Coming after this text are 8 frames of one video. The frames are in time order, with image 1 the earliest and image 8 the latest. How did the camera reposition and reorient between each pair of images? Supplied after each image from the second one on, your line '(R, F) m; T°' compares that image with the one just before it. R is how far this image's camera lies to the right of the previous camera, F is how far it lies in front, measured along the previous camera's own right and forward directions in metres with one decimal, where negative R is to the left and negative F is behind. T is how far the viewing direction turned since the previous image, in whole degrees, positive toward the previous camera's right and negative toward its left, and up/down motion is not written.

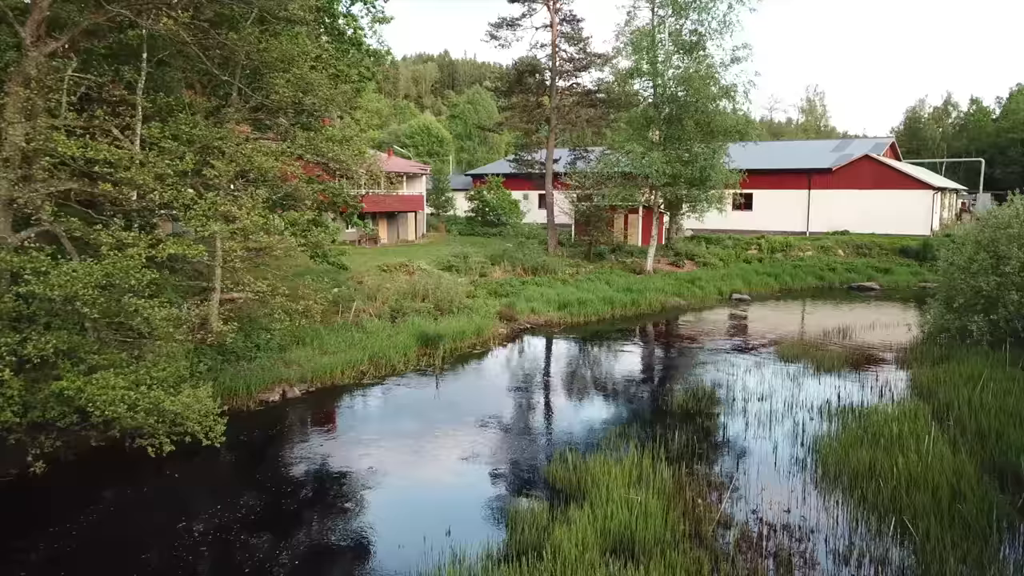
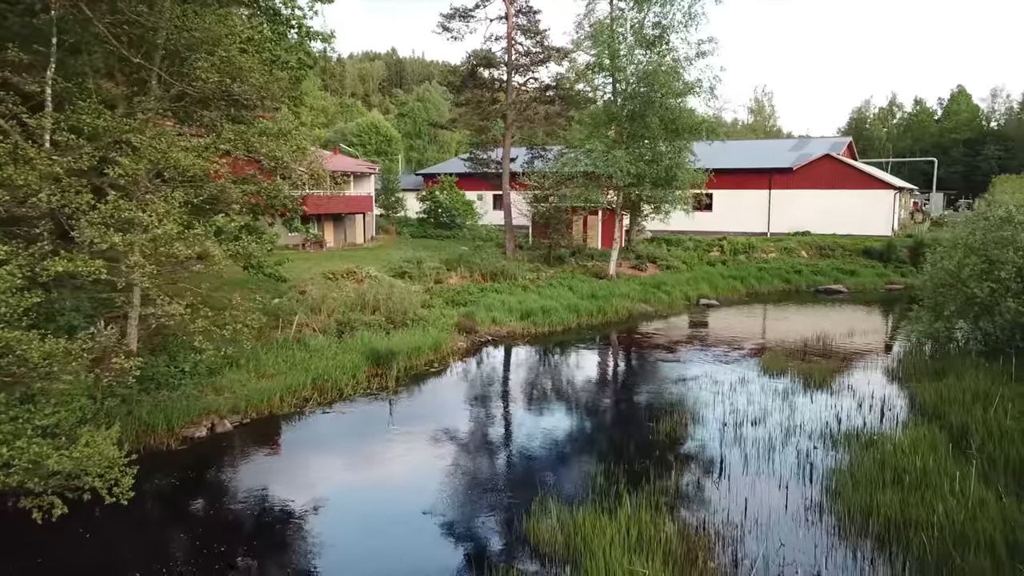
(-0.2, +1.5) m; +4°
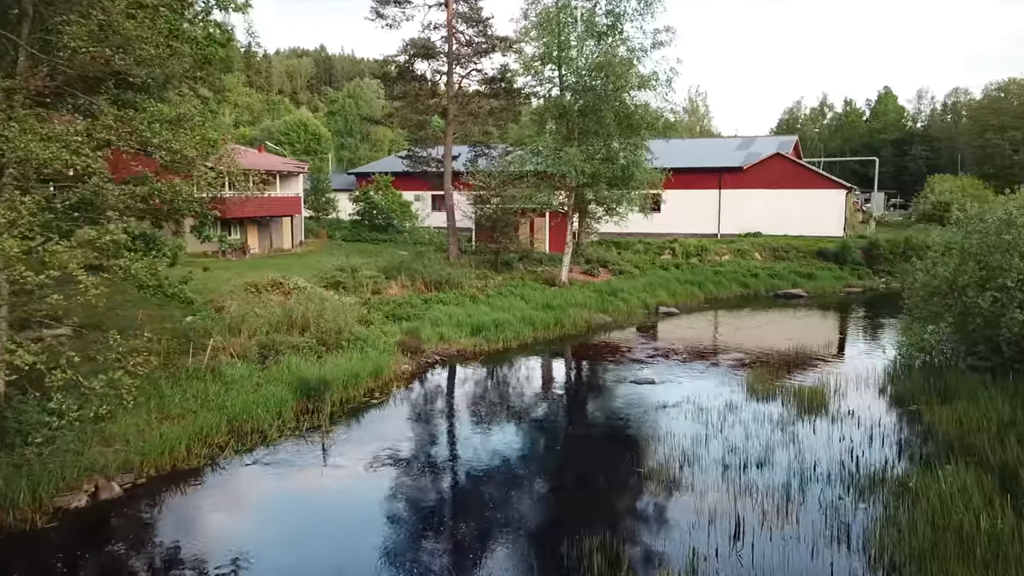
(-0.3, +1.9) m; +5°
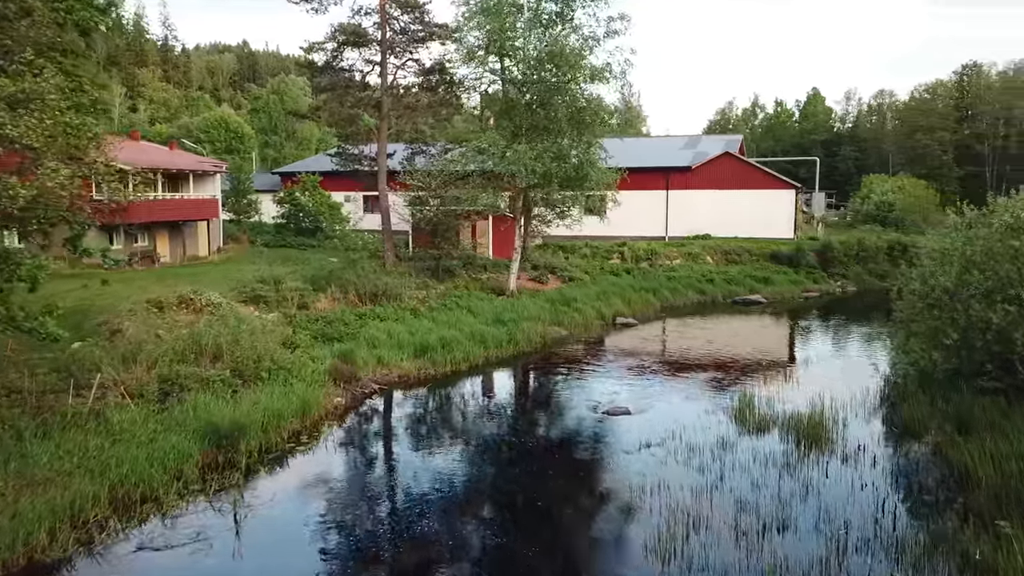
(-0.3, +1.9) m; +5°
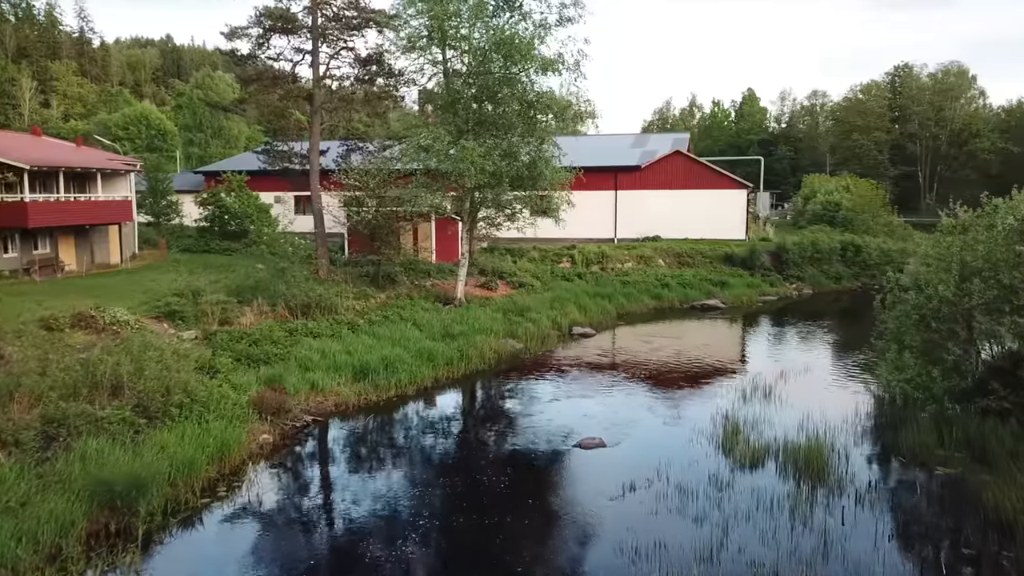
(-0.2, +1.6) m; +5°
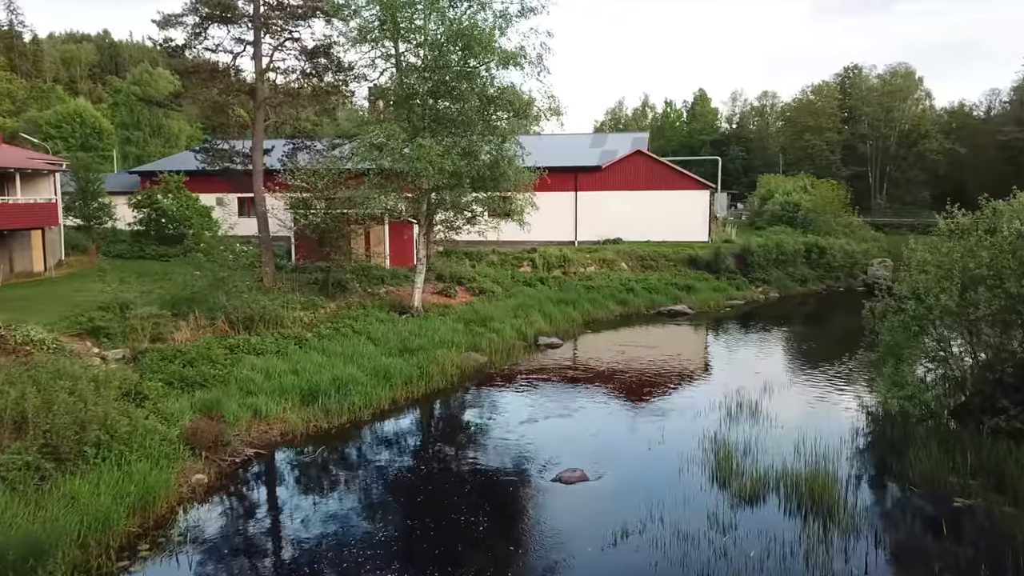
(-0.2, +1.2) m; +4°
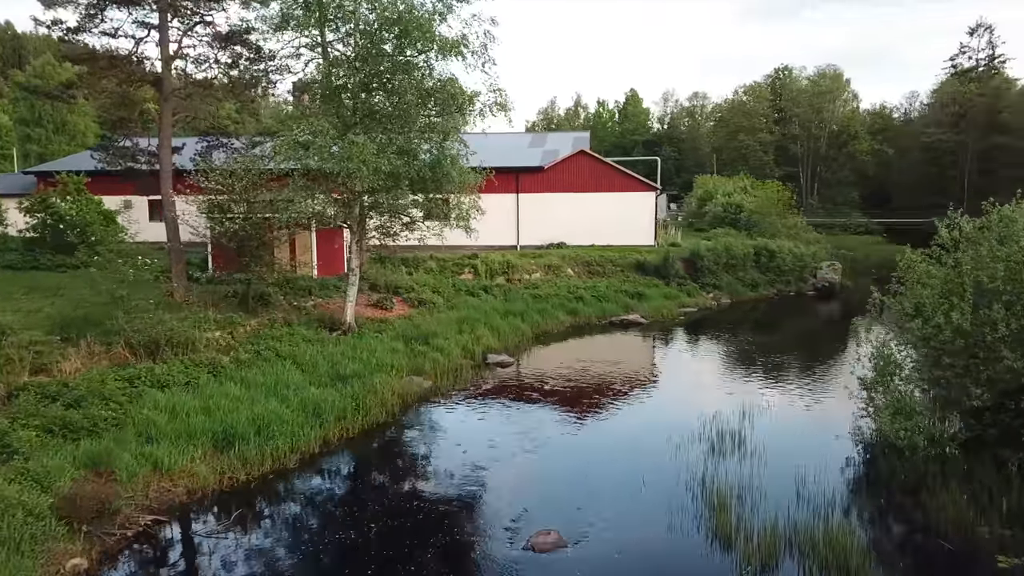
(-0.3, +1.6) m; +5°
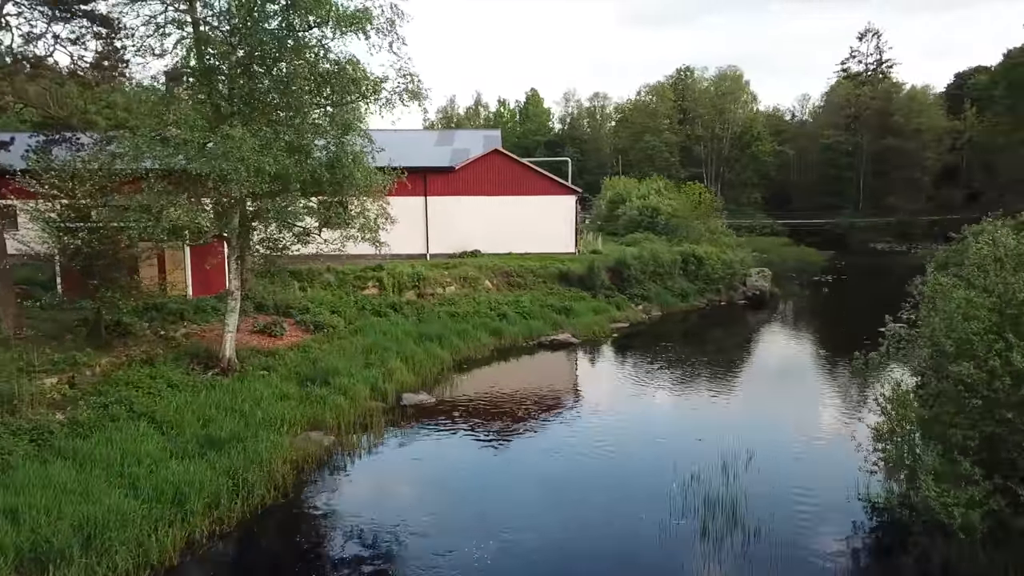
(-0.3, +2.6) m; +7°
